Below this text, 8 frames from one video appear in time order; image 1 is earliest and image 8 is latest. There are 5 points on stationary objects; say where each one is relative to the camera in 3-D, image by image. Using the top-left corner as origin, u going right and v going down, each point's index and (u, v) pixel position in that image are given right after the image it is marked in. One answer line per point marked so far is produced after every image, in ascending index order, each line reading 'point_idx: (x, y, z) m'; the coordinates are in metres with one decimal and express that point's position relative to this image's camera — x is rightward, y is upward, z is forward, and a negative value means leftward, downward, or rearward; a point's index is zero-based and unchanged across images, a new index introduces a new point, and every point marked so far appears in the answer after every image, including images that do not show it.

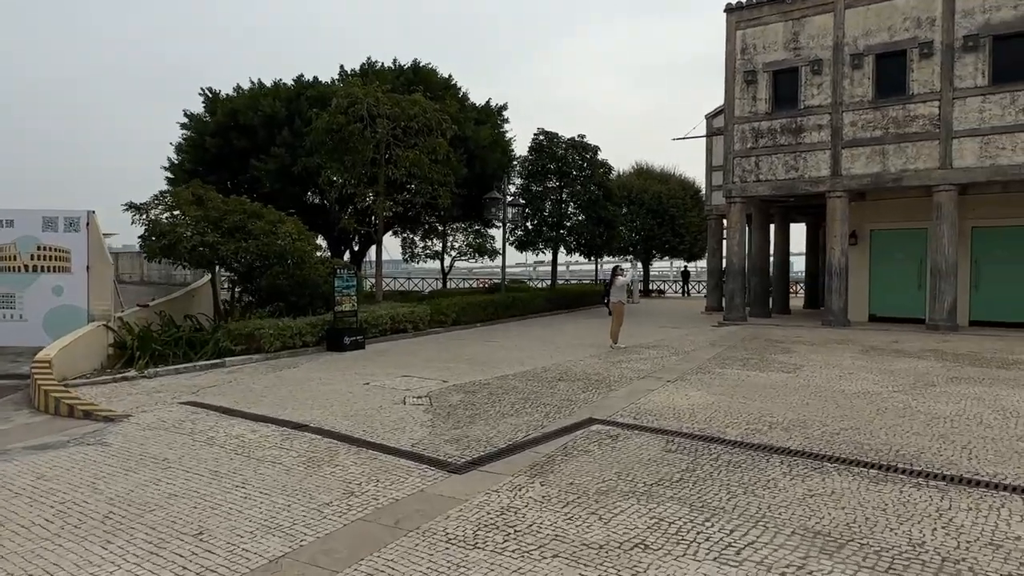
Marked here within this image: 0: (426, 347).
0: (-1.7, -1.2, +14.0) m
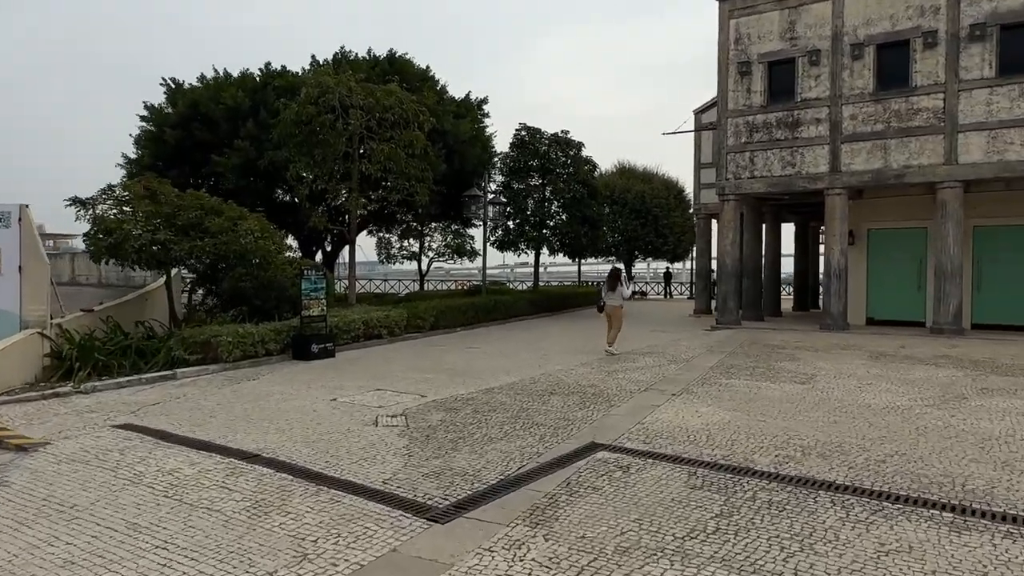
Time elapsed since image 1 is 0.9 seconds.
0: (-2.0, -1.3, +12.9) m
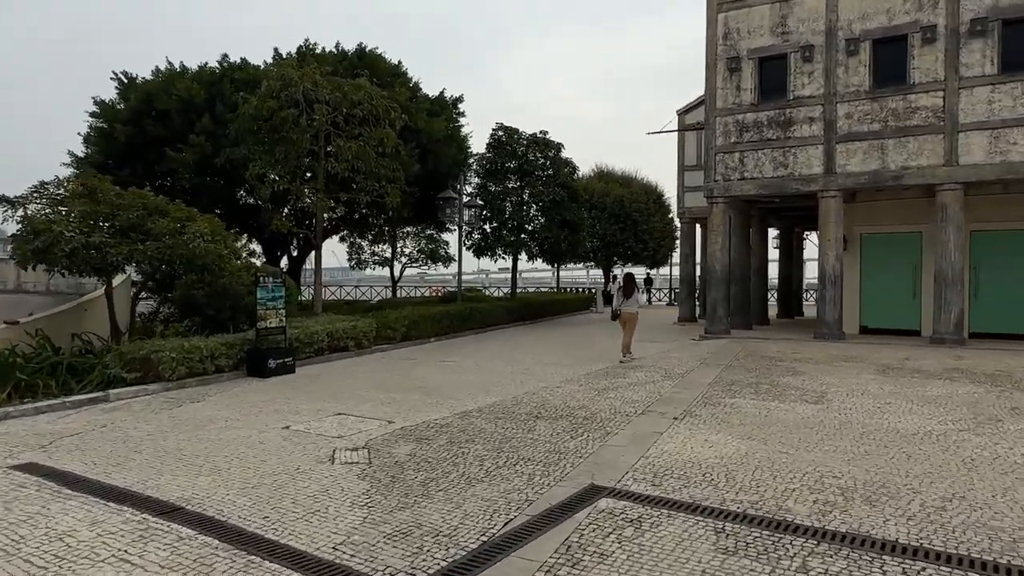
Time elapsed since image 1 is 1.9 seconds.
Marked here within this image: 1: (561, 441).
0: (-2.4, -1.4, +11.8) m
1: (+0.5, -1.5, +6.6) m
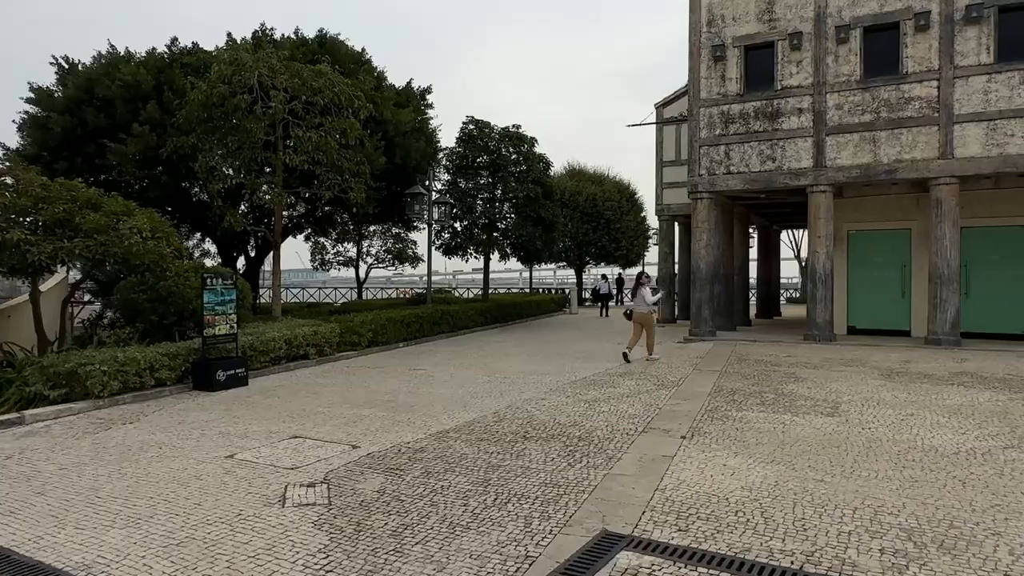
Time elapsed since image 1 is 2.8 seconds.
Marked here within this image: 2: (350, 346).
0: (-2.8, -1.5, +10.6) m
1: (+0.4, -1.5, +5.6) m
2: (-3.3, -1.2, +13.9) m
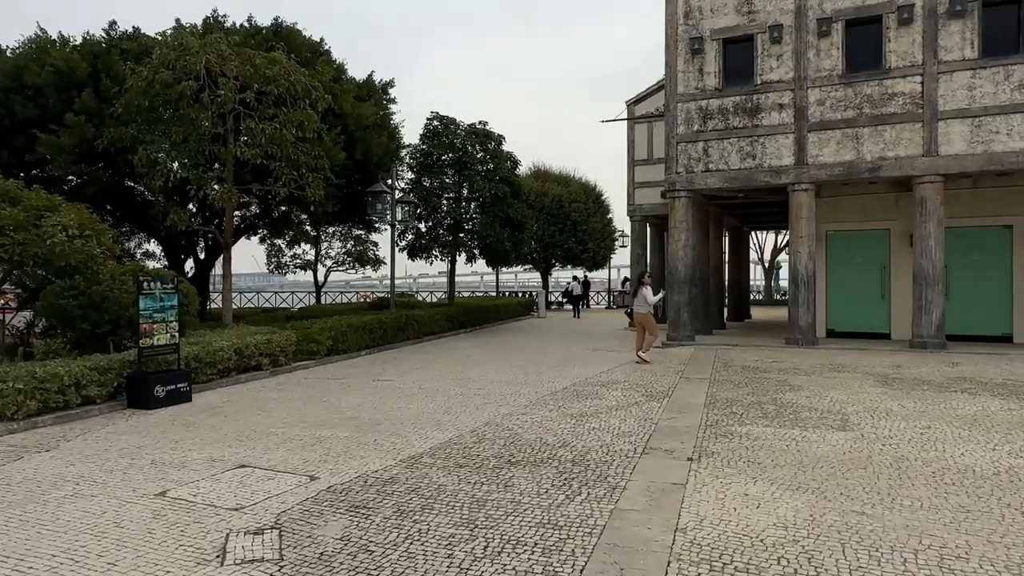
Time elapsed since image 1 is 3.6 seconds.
0: (-3.1, -1.5, +9.6) m
1: (+0.3, -1.5, +4.8) m
2: (-3.8, -1.3, +12.8) m
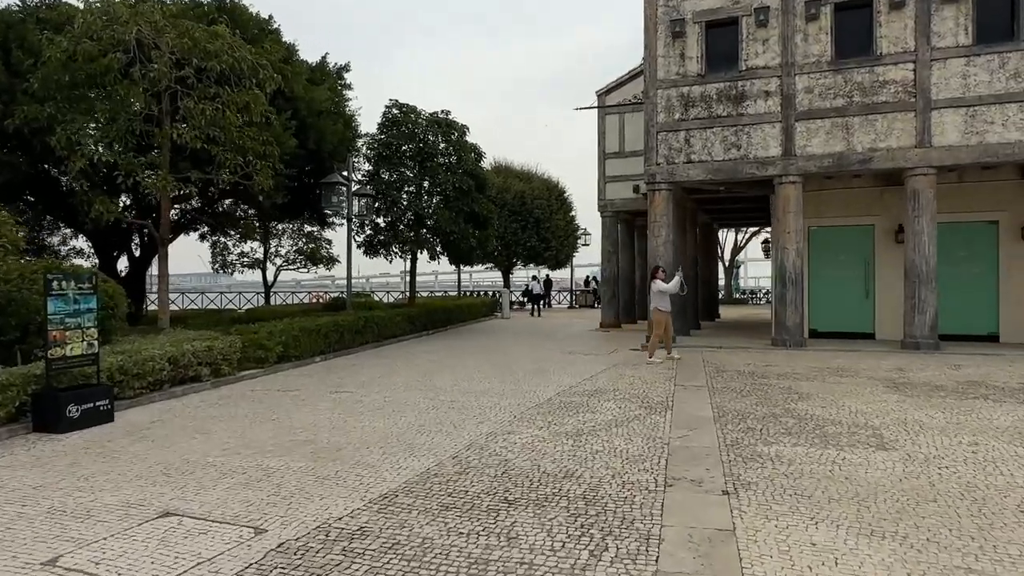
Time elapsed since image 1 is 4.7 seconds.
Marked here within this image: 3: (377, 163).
0: (-3.4, -1.5, +8.3) m
1: (+0.4, -1.5, +3.7) m
2: (-4.3, -1.2, +11.4) m
3: (-3.8, +3.5, +19.1) m
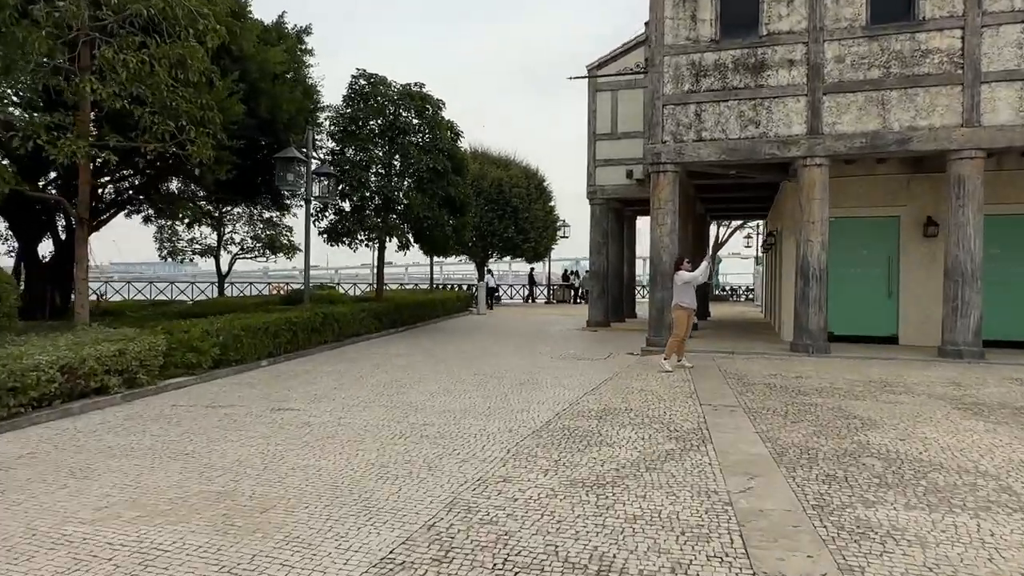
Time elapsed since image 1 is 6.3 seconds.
0: (-3.5, -1.4, +6.3) m
1: (+0.5, -1.5, +1.9) m
2: (-4.5, -1.1, +9.4) m
3: (-4.3, +3.7, +17.1) m
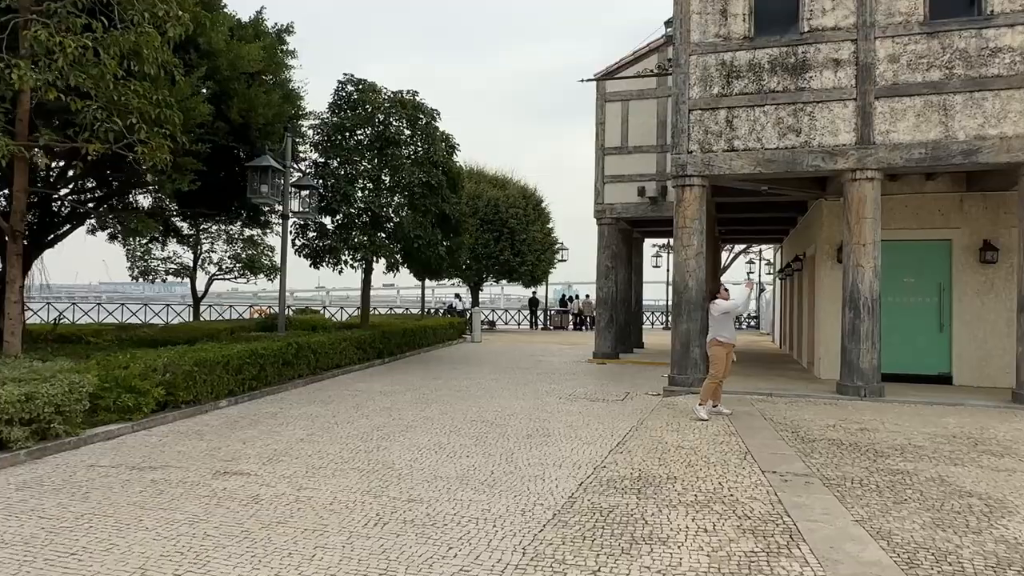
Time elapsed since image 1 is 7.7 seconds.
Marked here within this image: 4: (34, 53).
0: (-3.4, -1.6, +4.6) m
1: (+0.6, -1.6, +0.2) m
2: (-4.5, -1.4, +7.7) m
3: (-4.3, +3.1, +15.6) m
4: (-6.1, +3.0, +8.7) m
